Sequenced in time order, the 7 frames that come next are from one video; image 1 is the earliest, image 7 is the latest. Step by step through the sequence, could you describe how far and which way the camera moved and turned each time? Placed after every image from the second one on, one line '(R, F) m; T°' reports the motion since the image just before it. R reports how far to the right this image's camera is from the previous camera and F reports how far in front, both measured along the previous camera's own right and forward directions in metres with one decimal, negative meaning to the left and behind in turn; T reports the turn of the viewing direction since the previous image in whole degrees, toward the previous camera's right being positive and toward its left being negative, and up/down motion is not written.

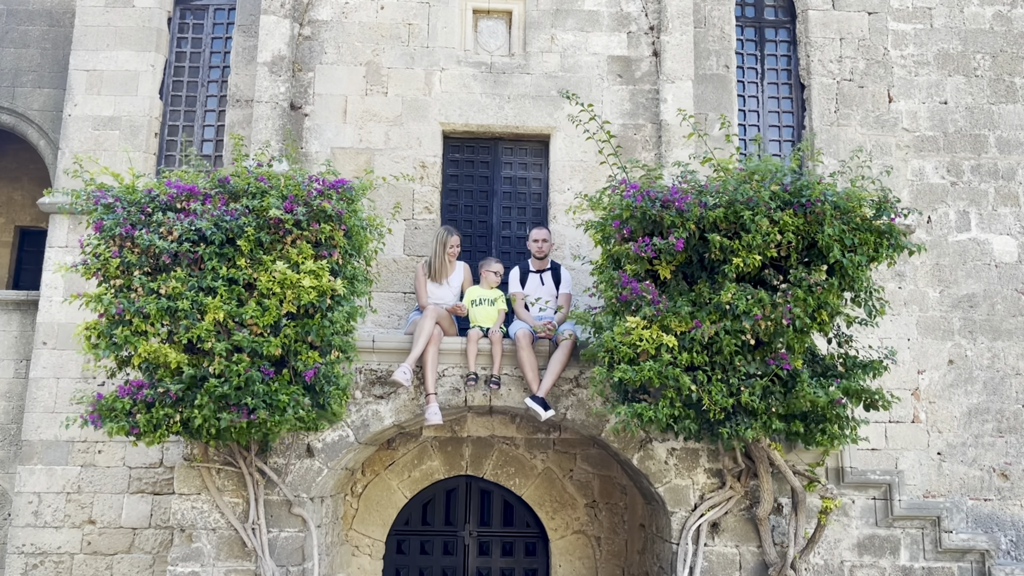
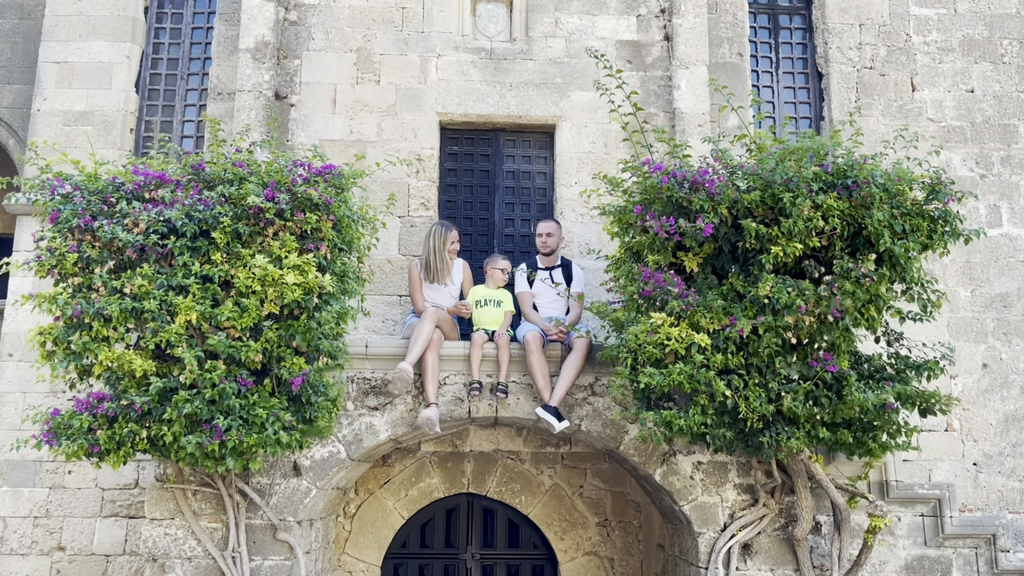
(-0.1, +0.6) m; +1°
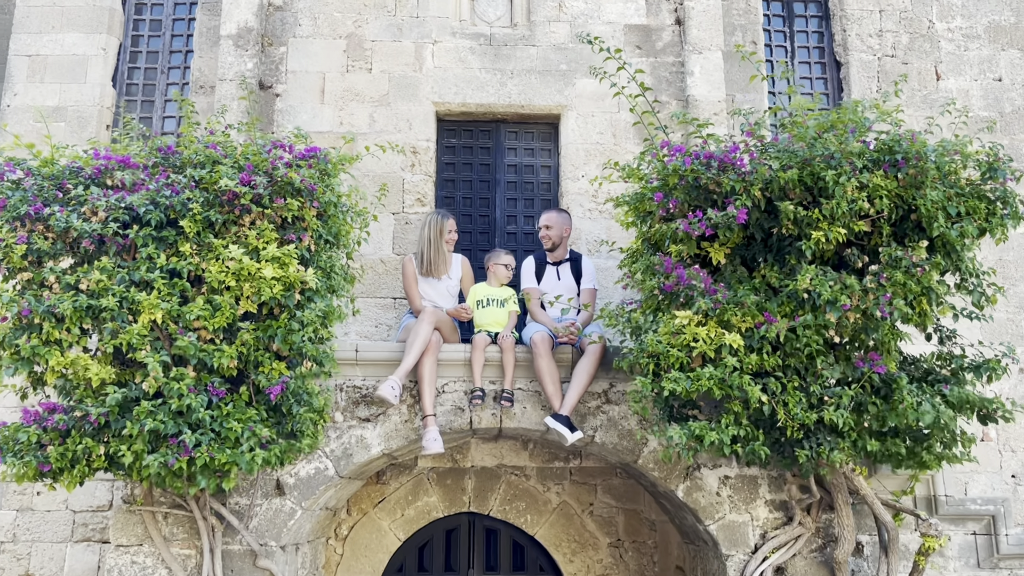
(0.0, +0.6) m; 0°
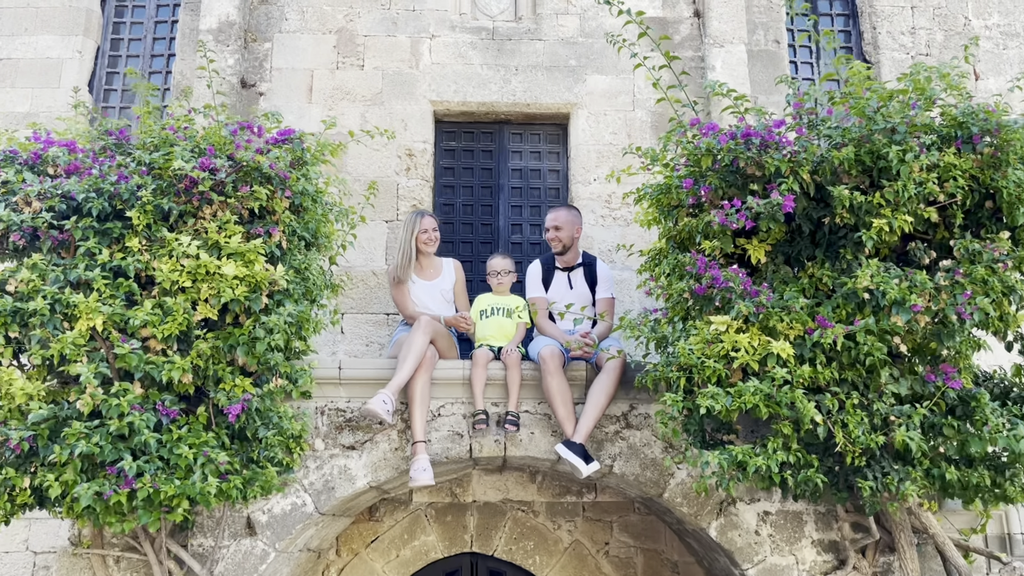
(0.0, +0.7) m; 0°
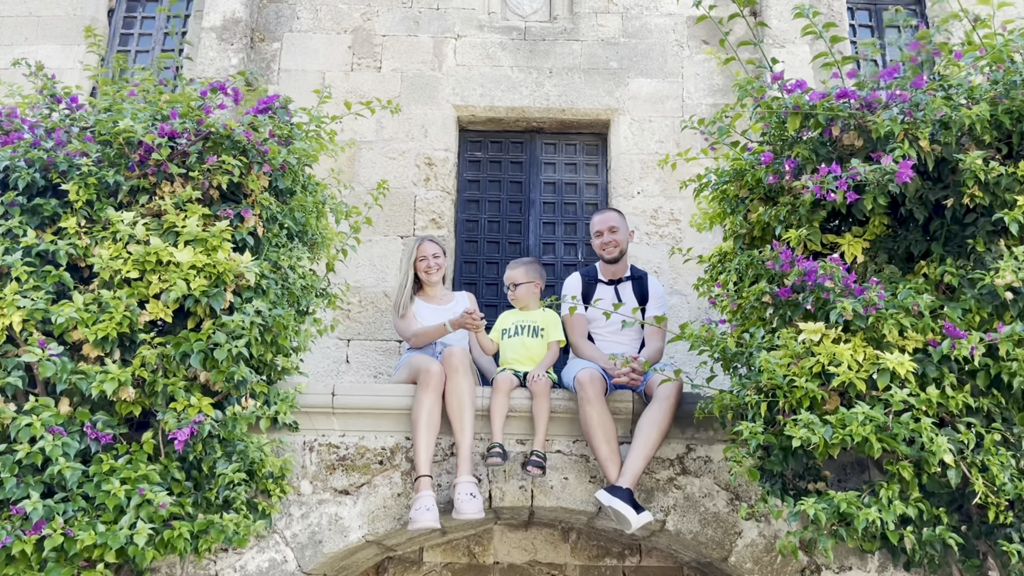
(0.0, +0.8) m; -2°
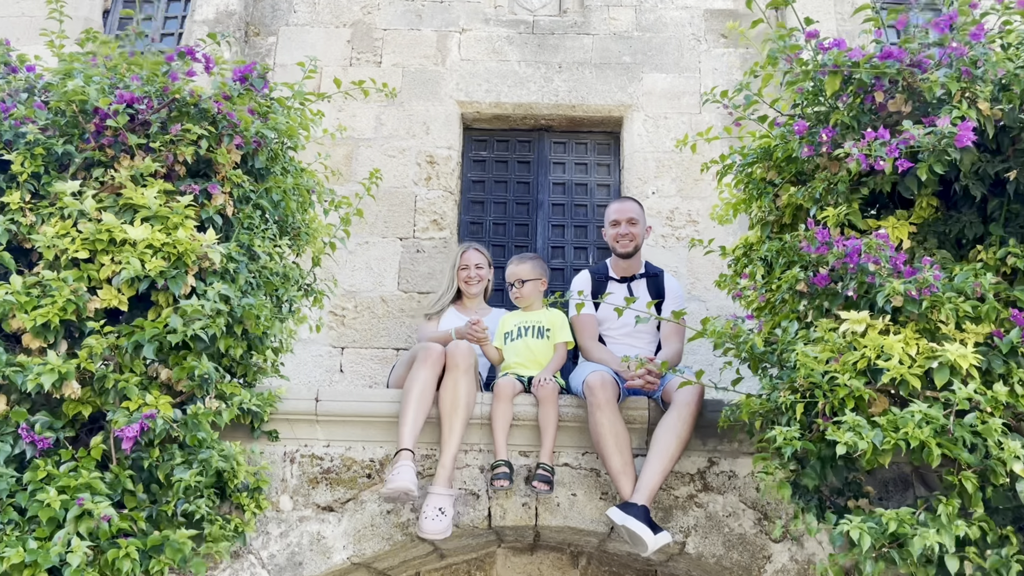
(0.0, +0.4) m; -1°
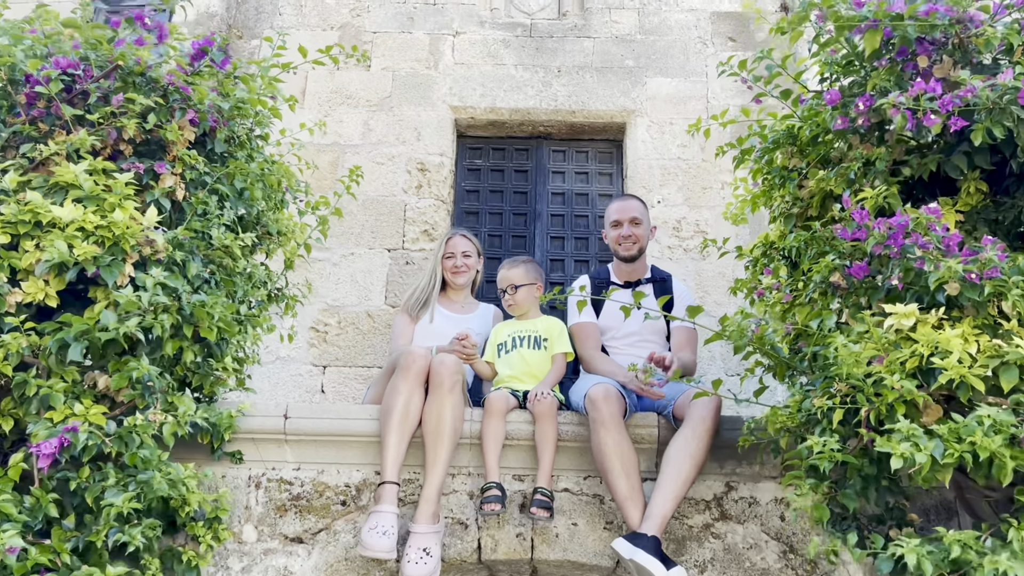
(0.0, +0.4) m; 0°
